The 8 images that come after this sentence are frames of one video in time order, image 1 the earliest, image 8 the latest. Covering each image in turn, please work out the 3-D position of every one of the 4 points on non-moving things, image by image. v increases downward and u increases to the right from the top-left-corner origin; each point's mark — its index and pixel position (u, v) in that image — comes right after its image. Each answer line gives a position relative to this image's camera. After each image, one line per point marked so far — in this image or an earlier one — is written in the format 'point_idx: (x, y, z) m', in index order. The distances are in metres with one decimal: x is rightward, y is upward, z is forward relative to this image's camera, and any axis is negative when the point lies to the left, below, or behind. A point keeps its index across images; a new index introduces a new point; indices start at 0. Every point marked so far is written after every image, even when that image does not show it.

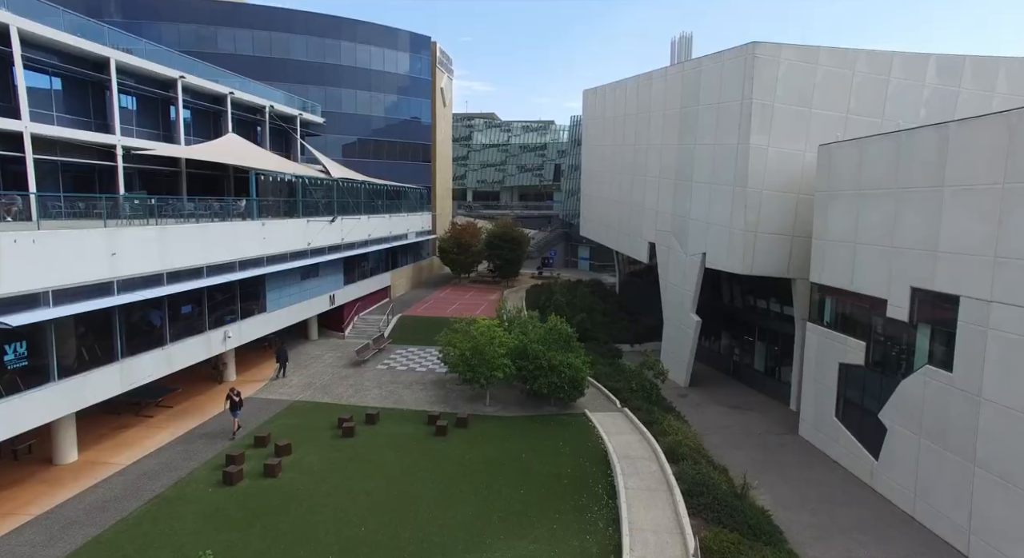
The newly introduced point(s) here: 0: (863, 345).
0: (+10.7, -2.0, +17.1) m
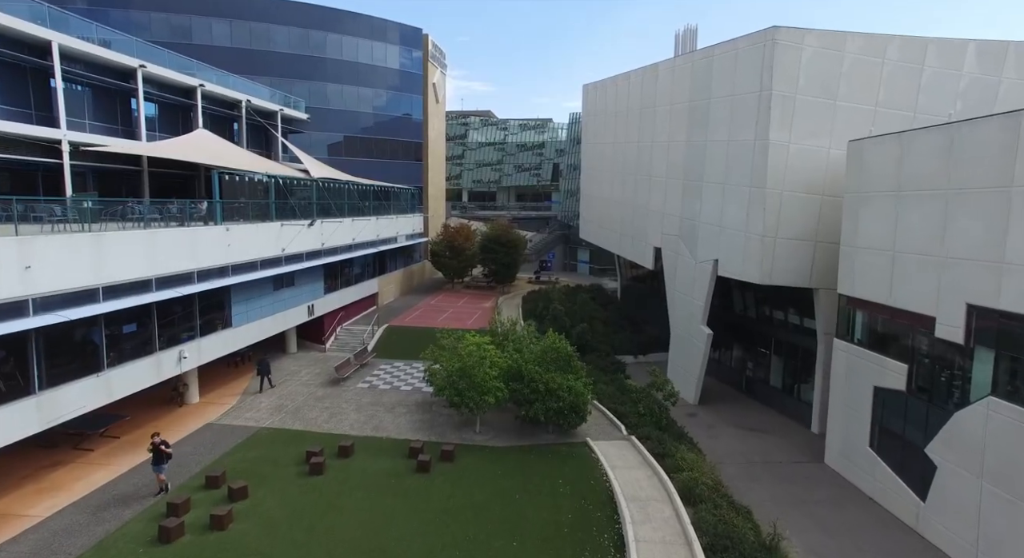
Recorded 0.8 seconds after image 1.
0: (+10.5, -2.4, +15.0) m
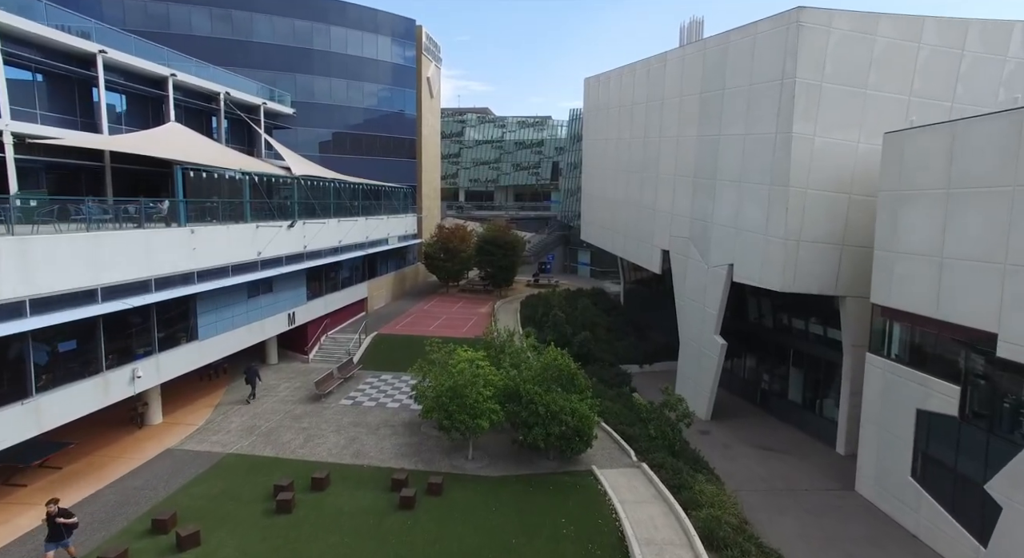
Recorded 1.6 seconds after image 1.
0: (+10.4, -2.6, +13.2) m
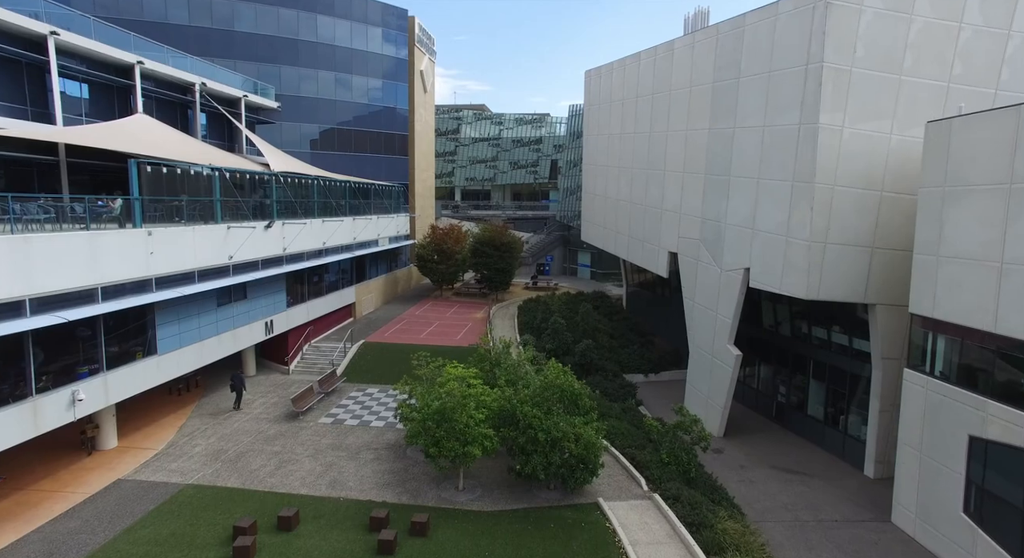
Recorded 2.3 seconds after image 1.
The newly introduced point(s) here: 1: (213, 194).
0: (+10.3, -2.8, +11.4) m
1: (-9.7, +2.7, +18.2) m
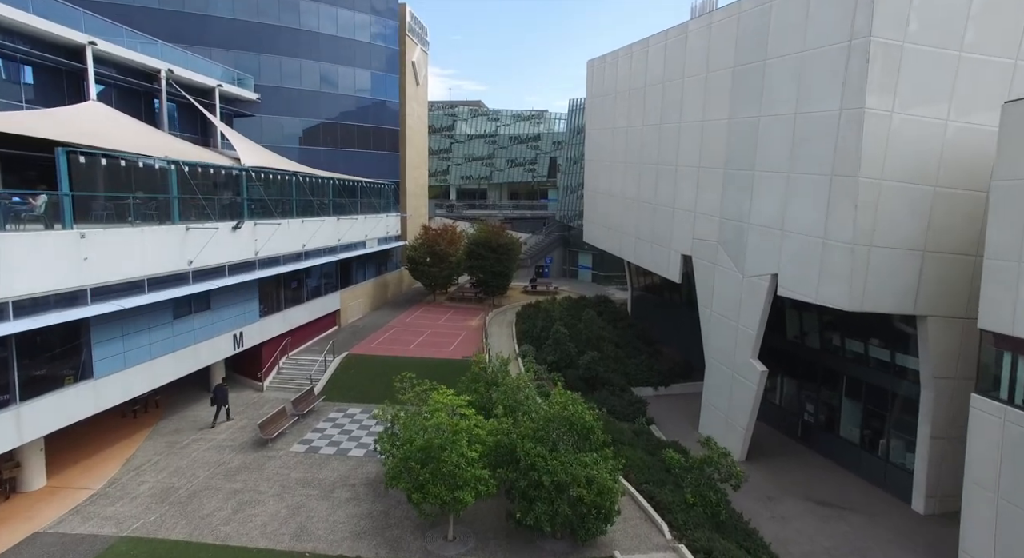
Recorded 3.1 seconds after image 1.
0: (+10.3, -3.0, +9.3) m
1: (-9.7, +2.5, +15.9) m
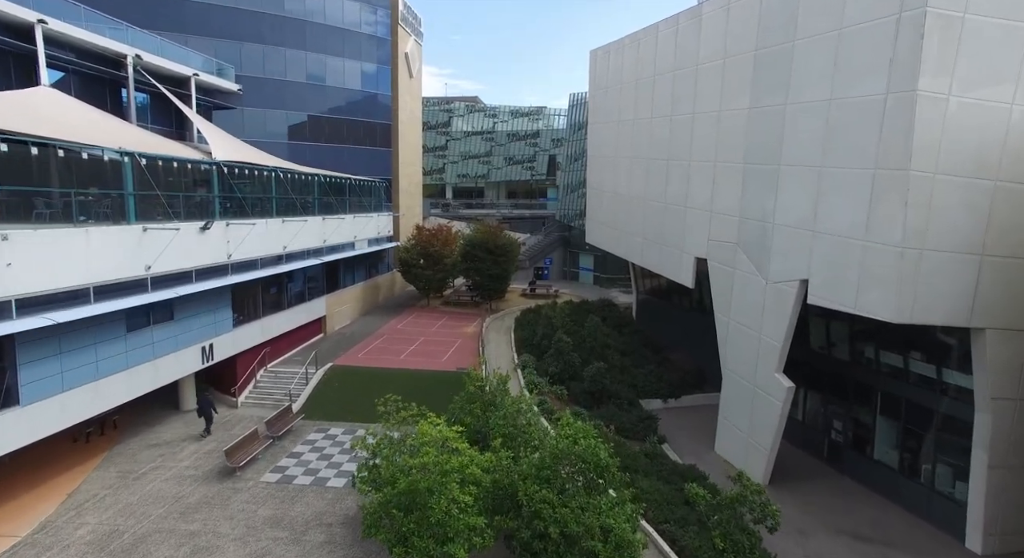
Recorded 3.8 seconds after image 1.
0: (+10.3, -3.2, +7.5) m
1: (-9.8, +2.3, +14.0) m
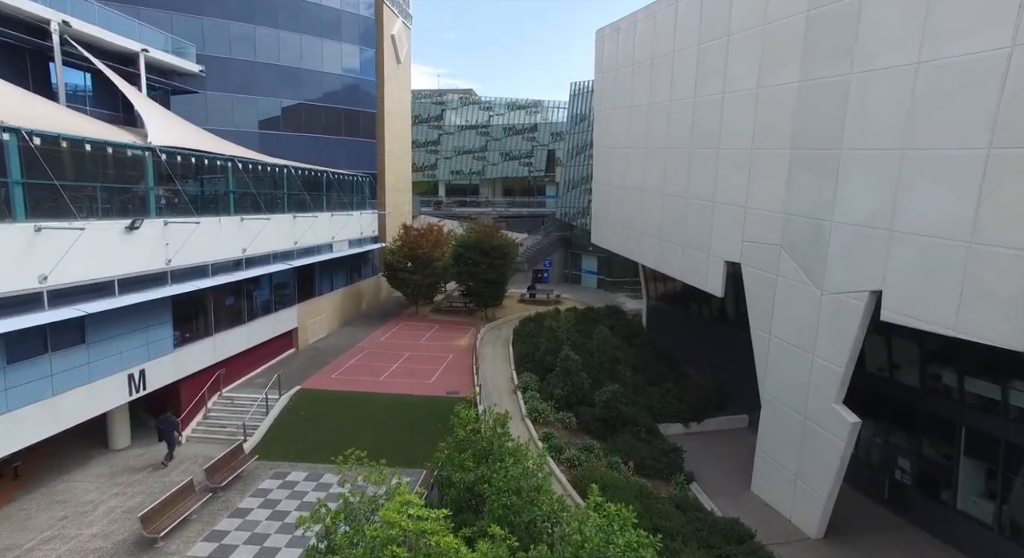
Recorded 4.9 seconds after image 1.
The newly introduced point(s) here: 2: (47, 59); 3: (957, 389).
0: (+10.4, -3.4, +4.4) m
1: (-9.7, +2.0, +10.8) m
2: (-15.5, +7.3, +18.8) m
3: (+10.9, -2.6, +13.6) m
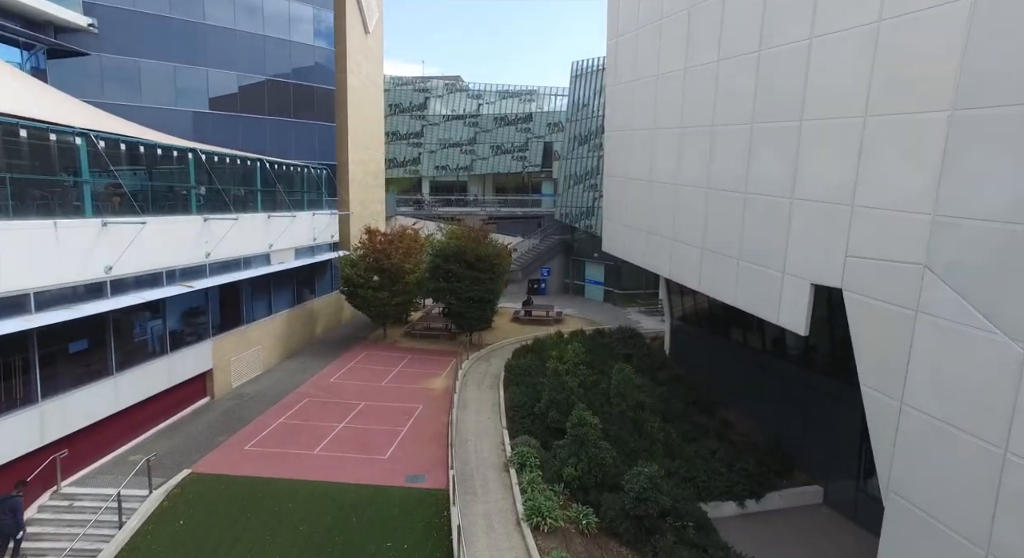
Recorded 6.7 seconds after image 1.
0: (+10.3, -4.1, -1.4) m
1: (-9.9, +1.3, +4.7) m
2: (-15.7, +6.6, +12.7) m
3: (+10.7, -3.3, +7.8) m
